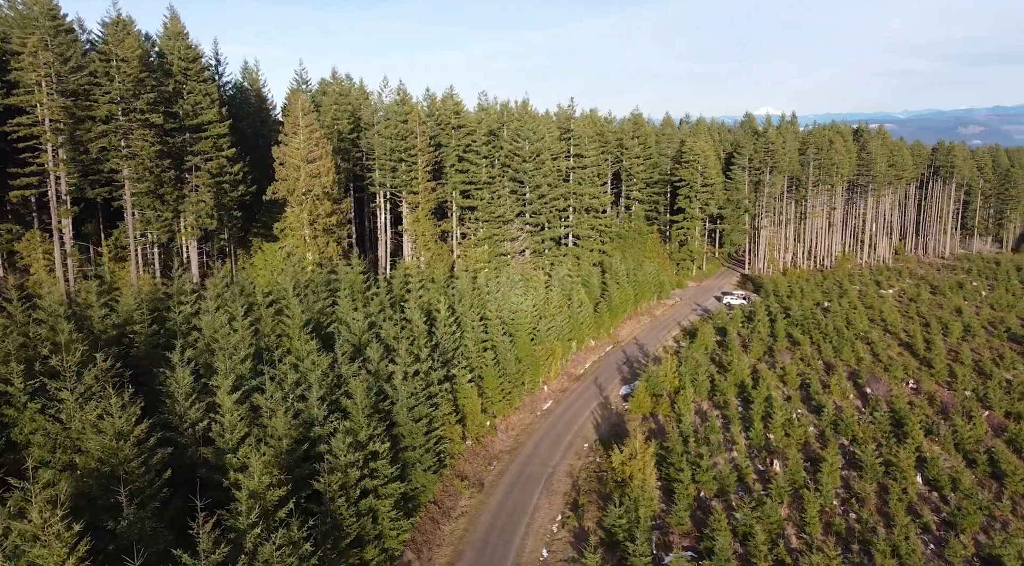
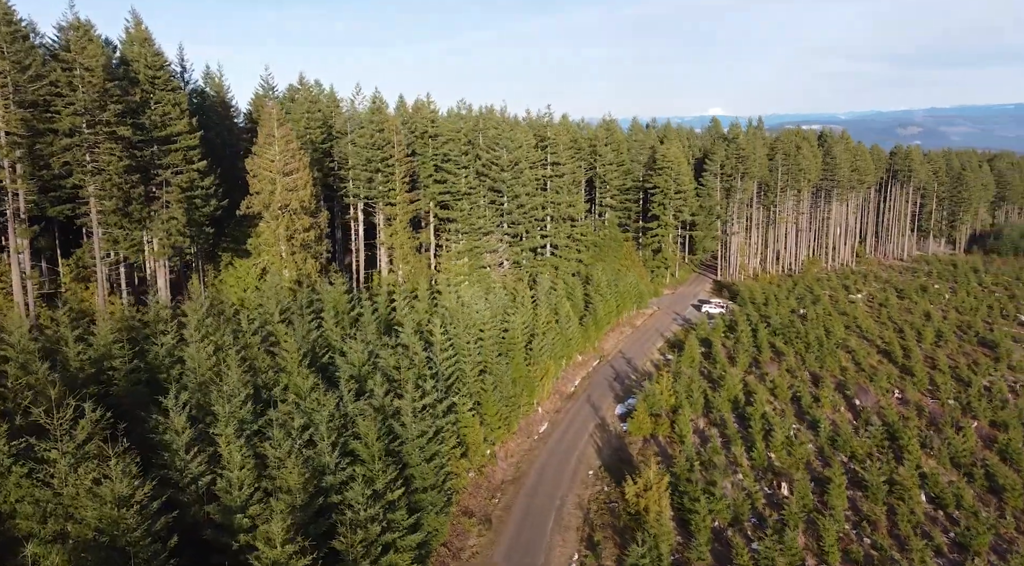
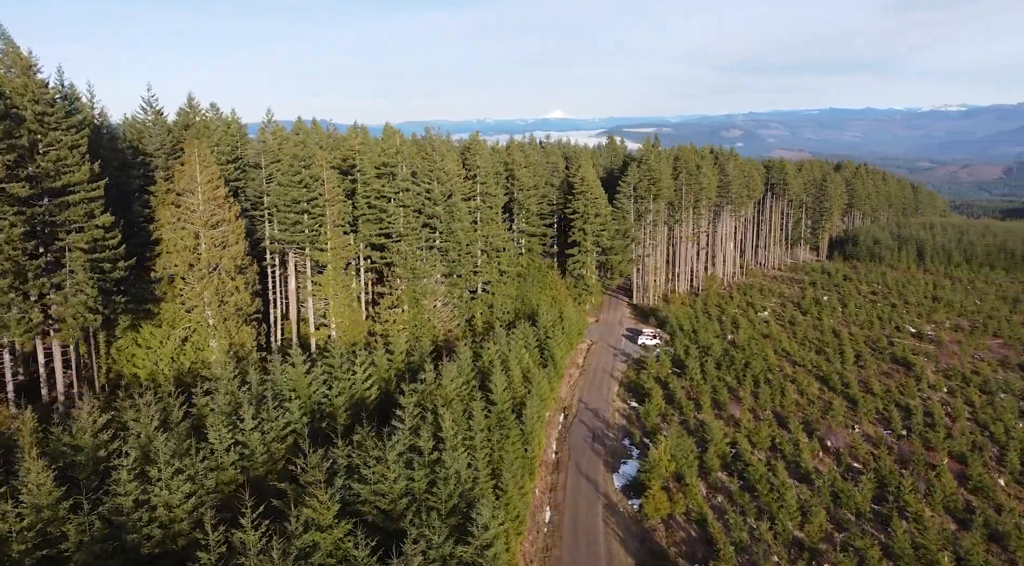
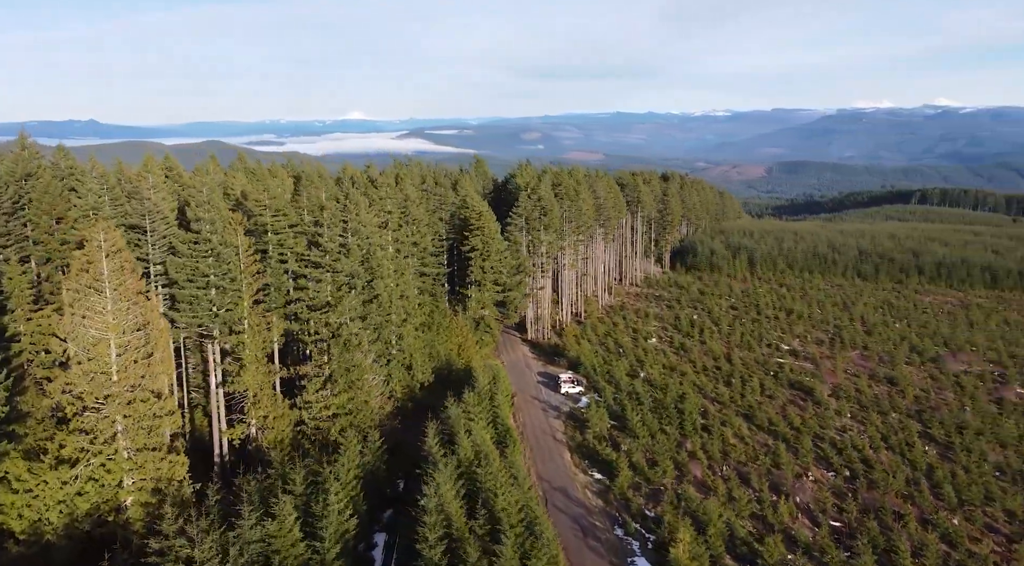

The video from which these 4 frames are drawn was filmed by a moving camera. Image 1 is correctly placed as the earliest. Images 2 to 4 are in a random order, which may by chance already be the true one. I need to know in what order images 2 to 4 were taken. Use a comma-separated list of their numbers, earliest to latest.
2, 3, 4
